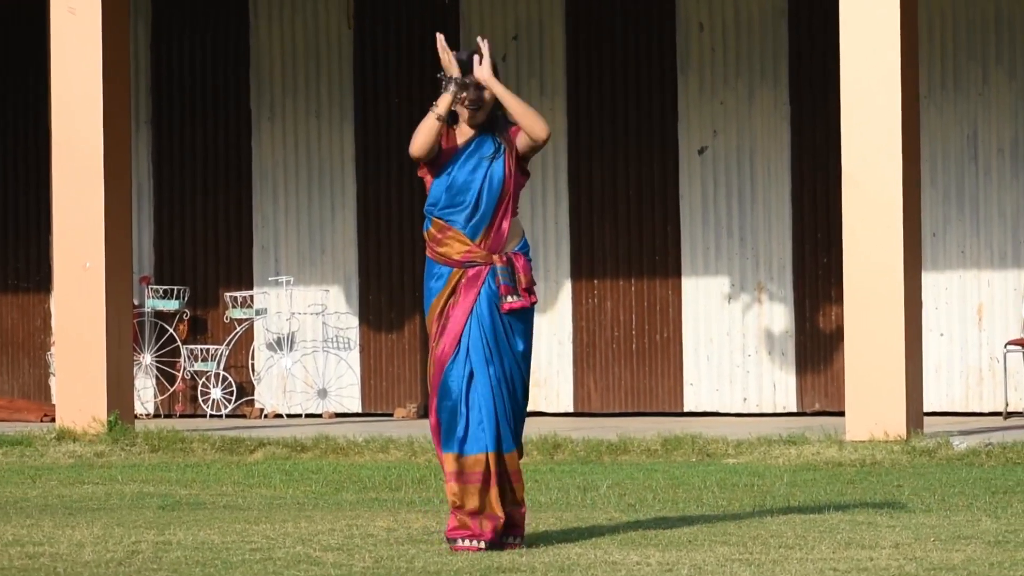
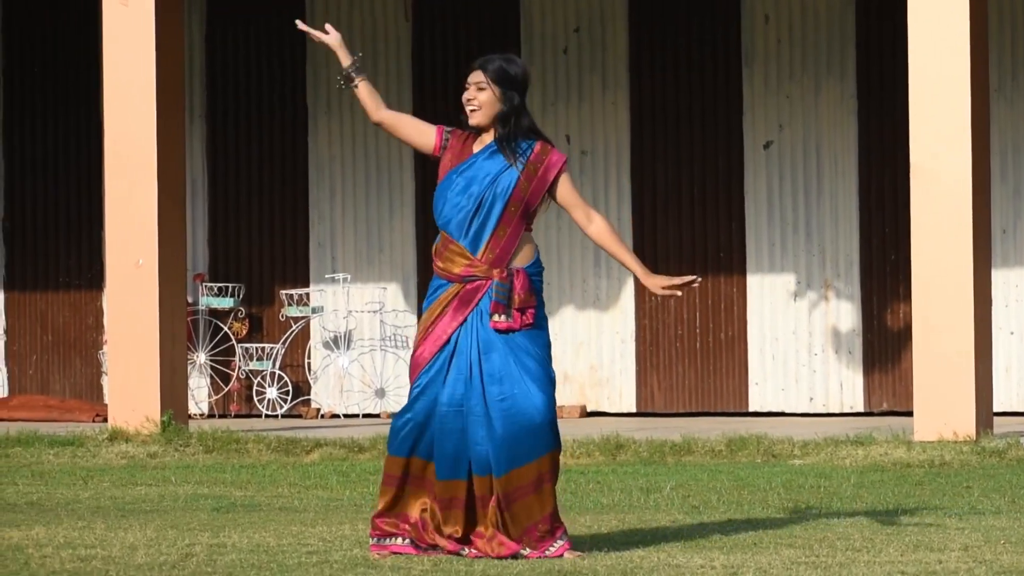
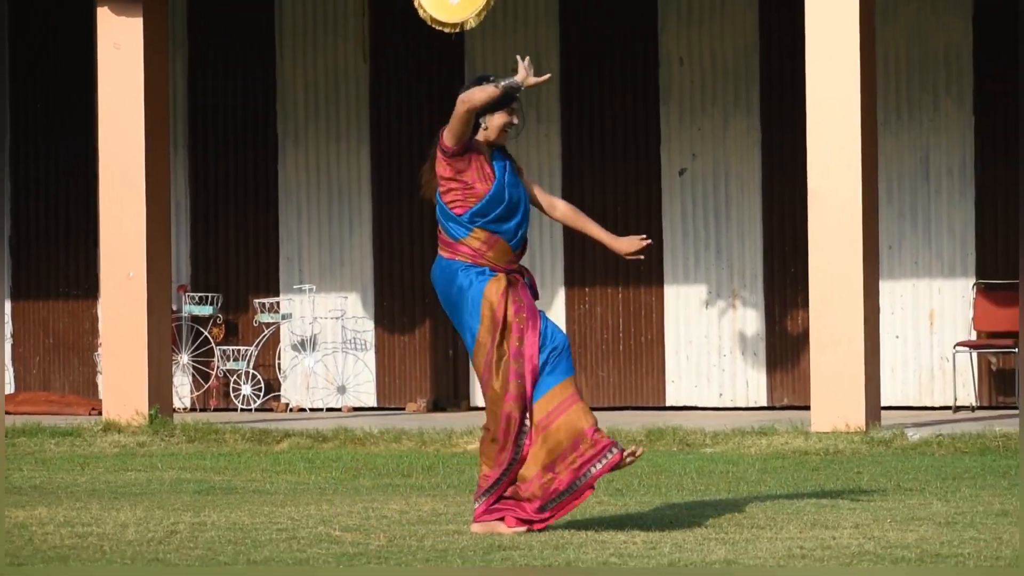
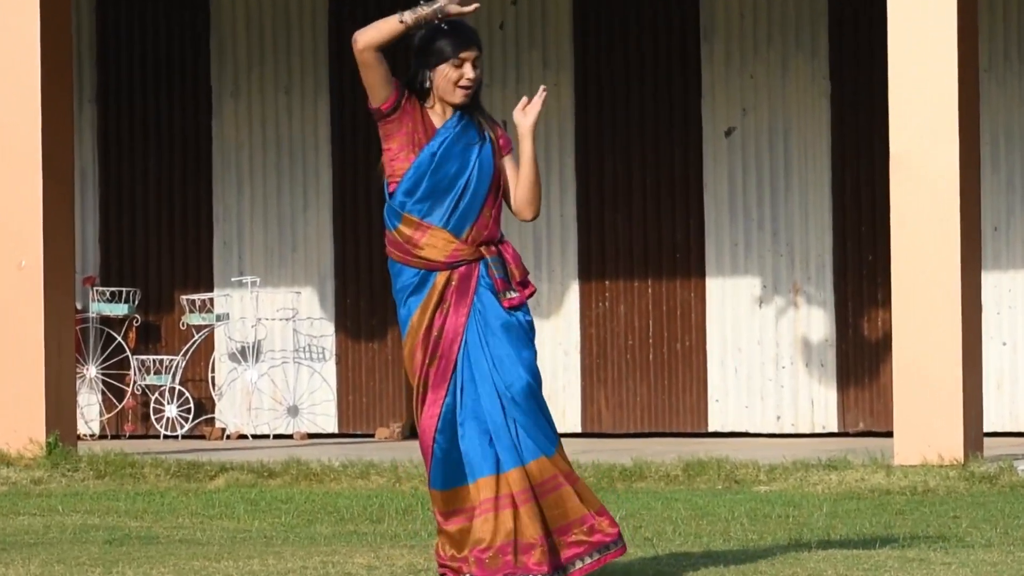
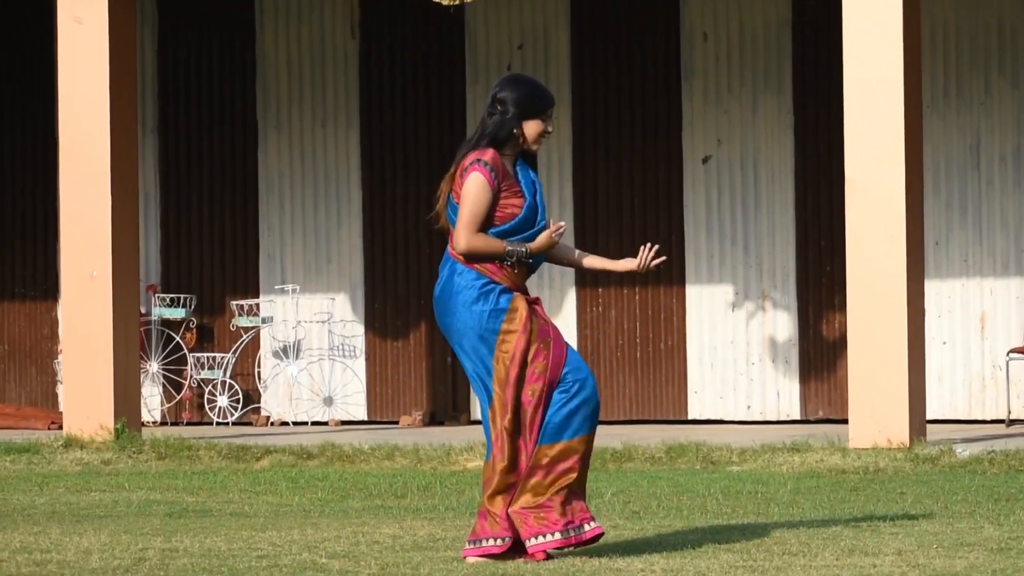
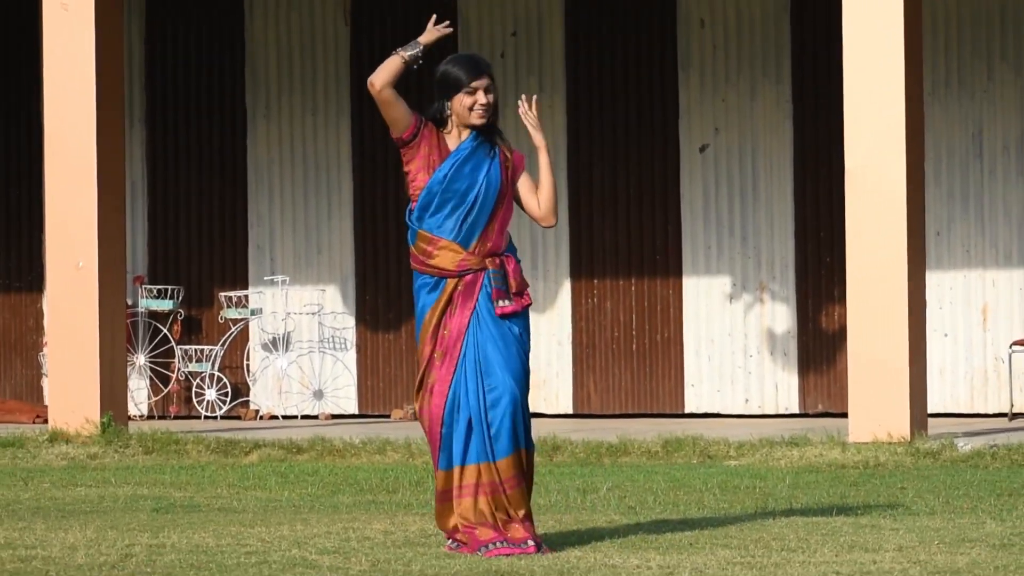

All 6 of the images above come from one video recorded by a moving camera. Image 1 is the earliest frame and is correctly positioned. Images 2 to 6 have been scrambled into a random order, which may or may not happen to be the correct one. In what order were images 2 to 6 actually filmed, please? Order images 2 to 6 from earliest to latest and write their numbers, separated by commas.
4, 6, 2, 3, 5
